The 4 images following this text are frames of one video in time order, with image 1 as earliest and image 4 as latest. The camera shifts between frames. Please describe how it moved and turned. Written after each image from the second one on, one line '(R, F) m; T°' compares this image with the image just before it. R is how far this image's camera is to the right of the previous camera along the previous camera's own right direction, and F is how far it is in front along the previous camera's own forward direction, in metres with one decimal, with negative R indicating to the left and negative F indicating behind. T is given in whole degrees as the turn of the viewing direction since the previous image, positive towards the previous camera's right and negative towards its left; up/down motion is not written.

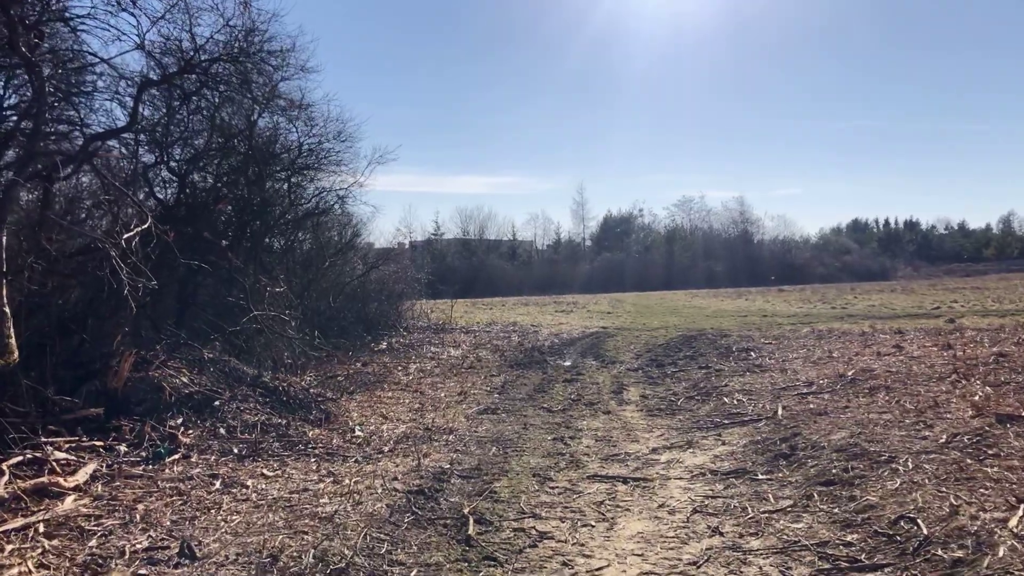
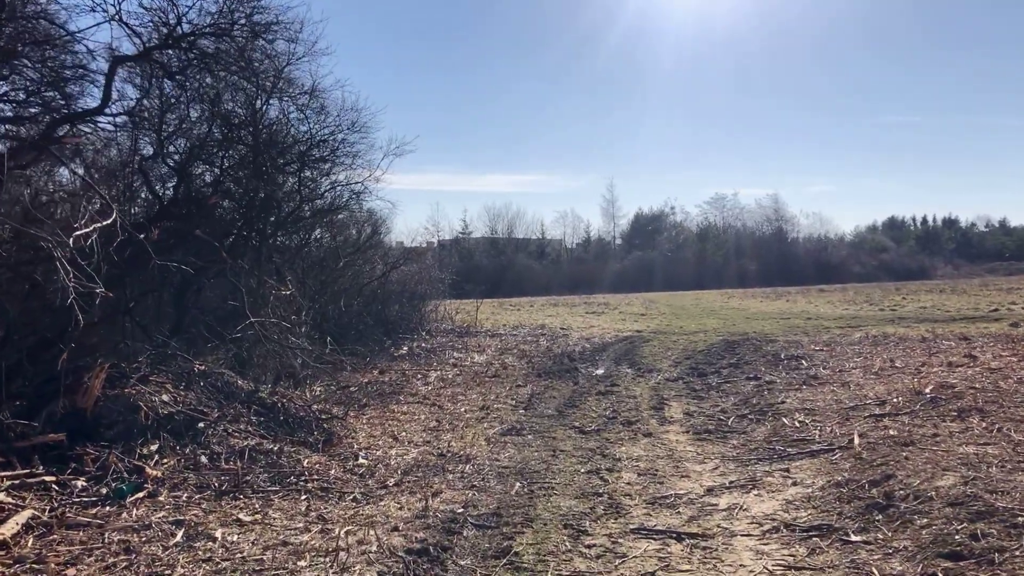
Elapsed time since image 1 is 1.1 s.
(0.0, +1.0) m; -2°
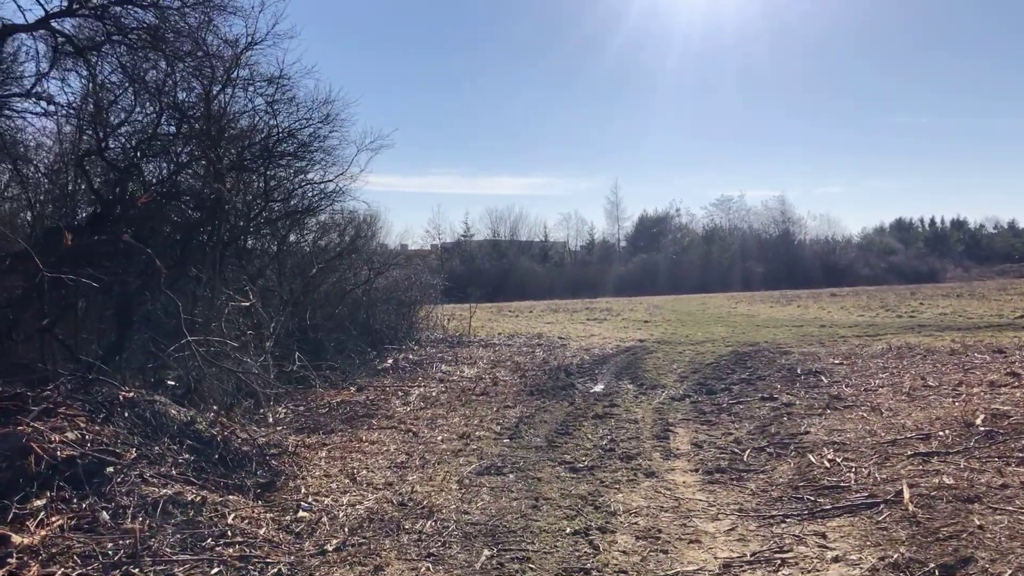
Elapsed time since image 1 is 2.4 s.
(+0.2, +1.1) m; 0°
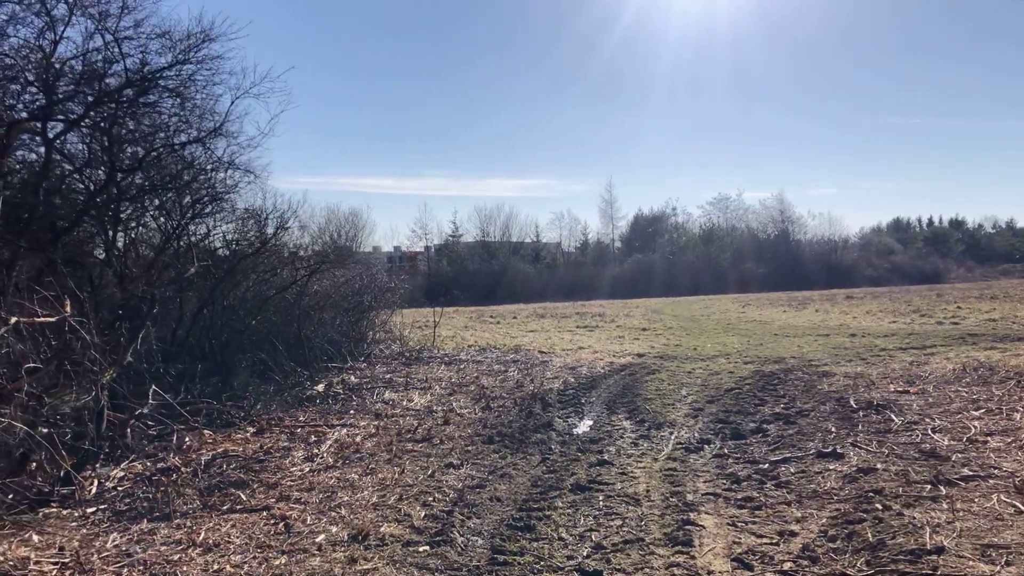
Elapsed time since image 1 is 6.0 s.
(+0.4, +3.0) m; 0°
